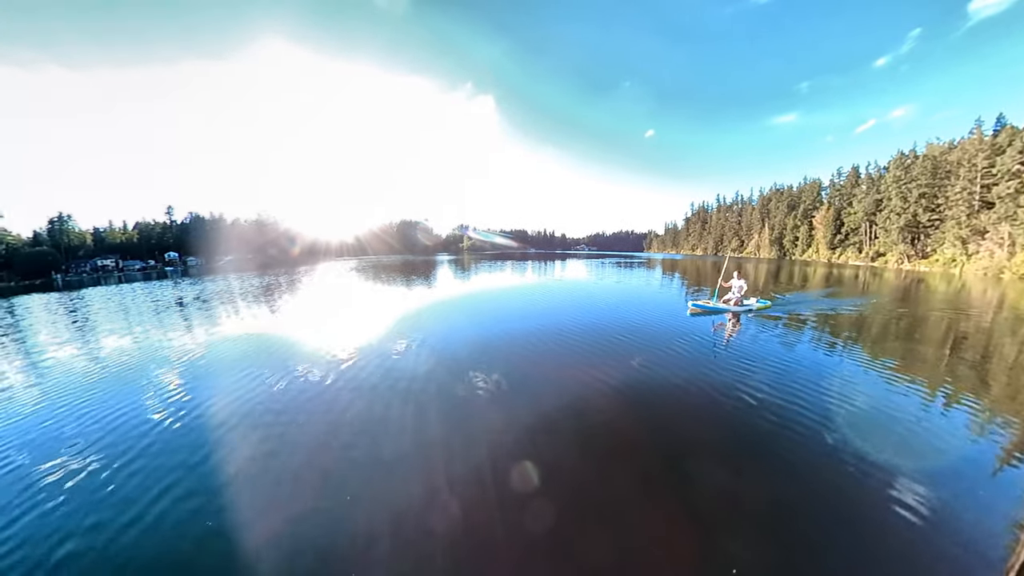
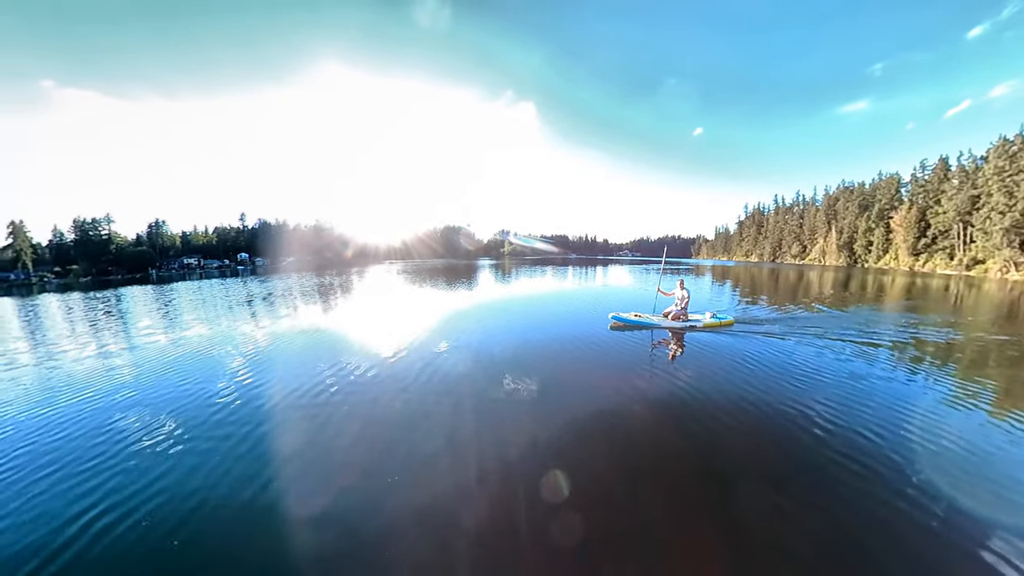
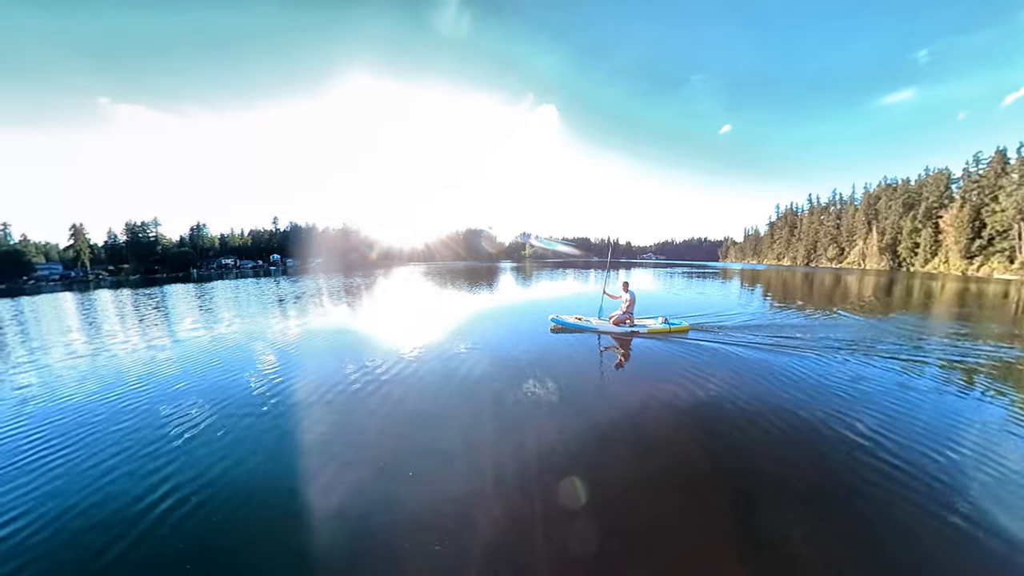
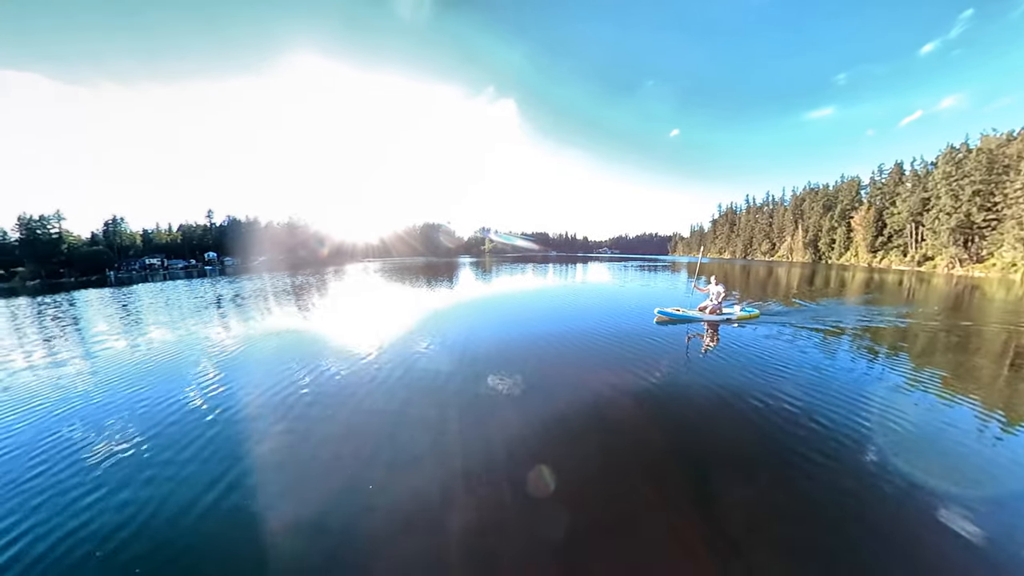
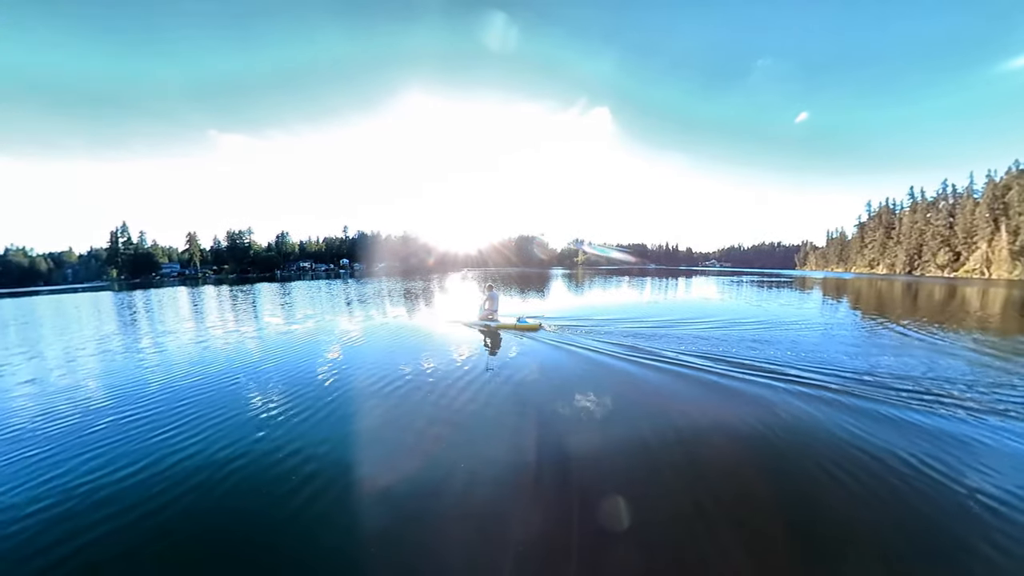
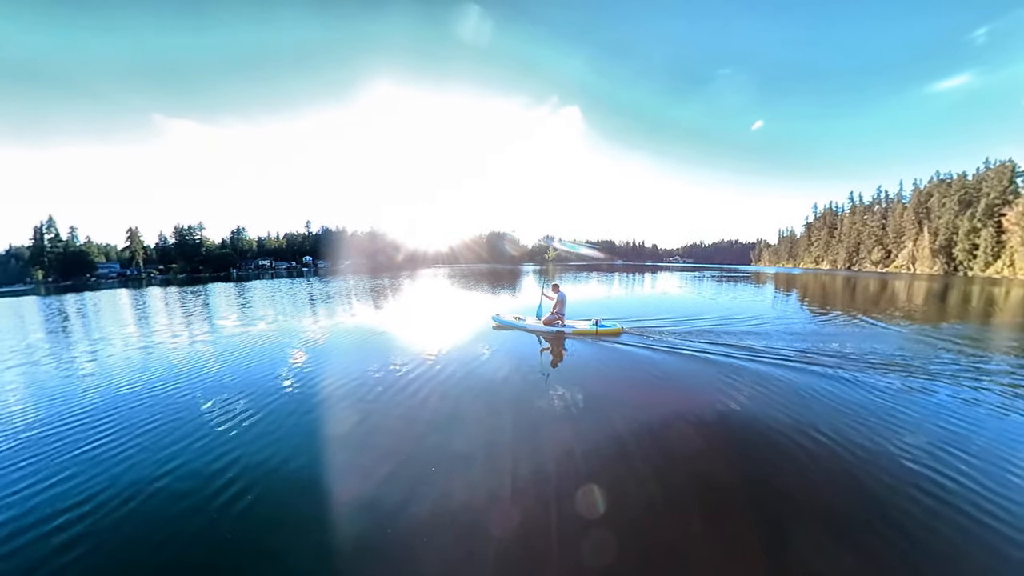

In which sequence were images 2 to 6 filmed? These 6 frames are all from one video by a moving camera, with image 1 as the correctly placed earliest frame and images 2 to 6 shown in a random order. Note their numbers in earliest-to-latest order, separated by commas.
4, 2, 3, 6, 5
